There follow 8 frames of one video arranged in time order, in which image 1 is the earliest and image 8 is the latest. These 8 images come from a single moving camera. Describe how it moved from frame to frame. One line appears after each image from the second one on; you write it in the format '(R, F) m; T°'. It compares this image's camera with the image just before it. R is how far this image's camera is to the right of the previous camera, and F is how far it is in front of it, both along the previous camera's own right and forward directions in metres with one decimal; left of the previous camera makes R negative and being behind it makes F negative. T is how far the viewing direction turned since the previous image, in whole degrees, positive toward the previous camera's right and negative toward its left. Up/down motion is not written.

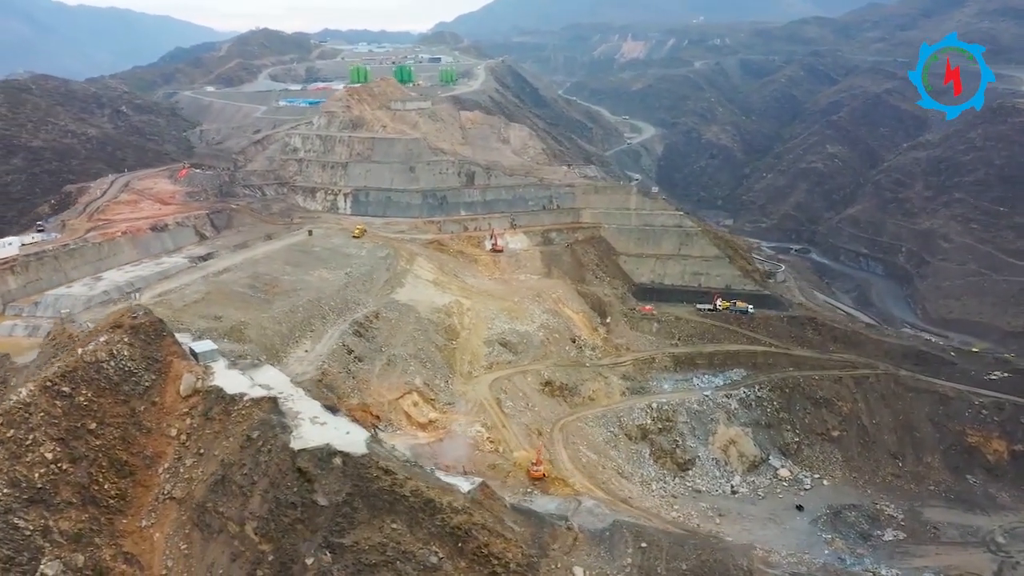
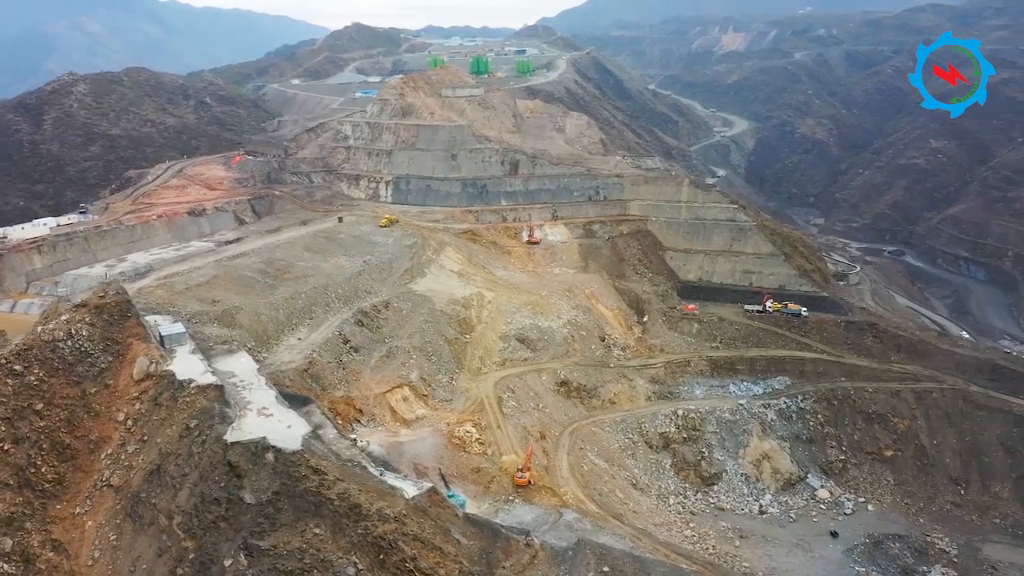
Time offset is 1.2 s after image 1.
(+2.6, +1.7) m; -7°
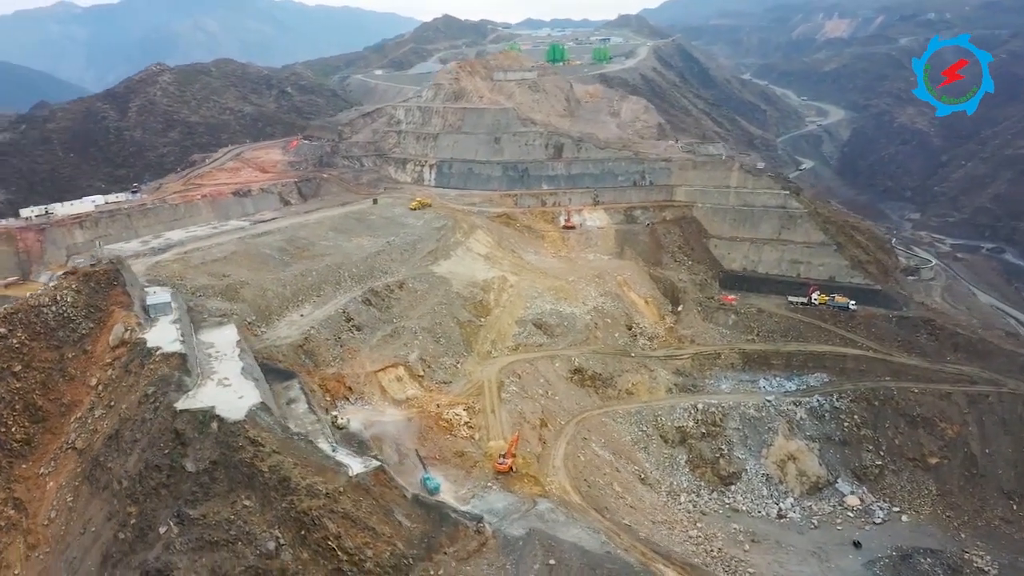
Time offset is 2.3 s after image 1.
(+2.6, +0.9) m; -7°
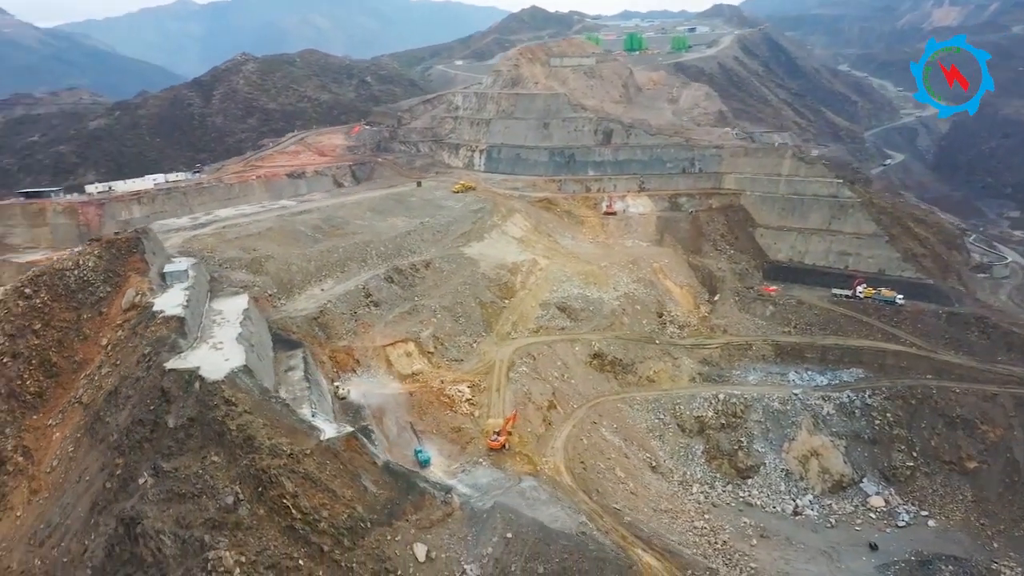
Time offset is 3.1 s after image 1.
(+2.1, +0.2) m; -7°
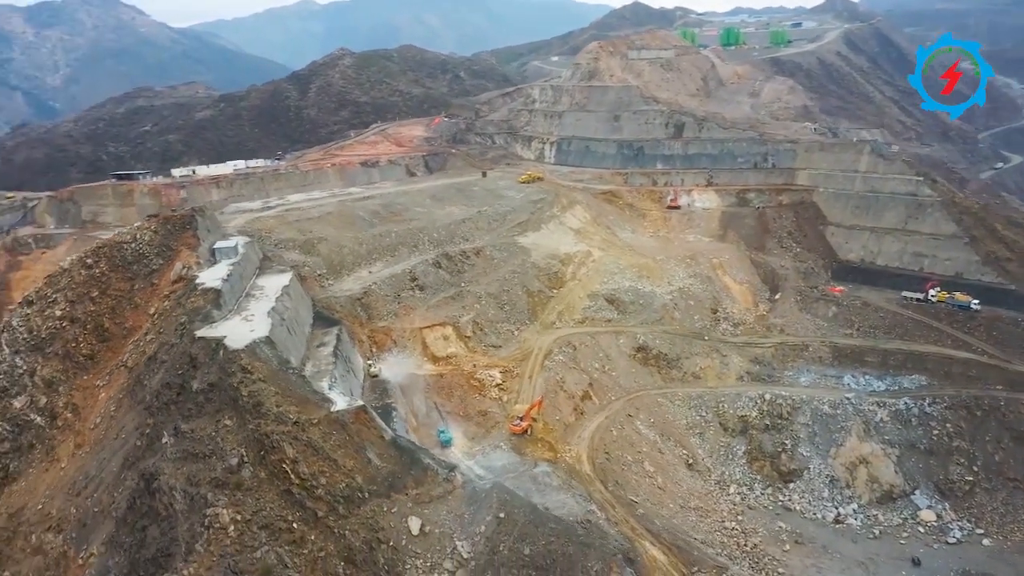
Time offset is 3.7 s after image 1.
(+1.7, +0.1) m; -7°
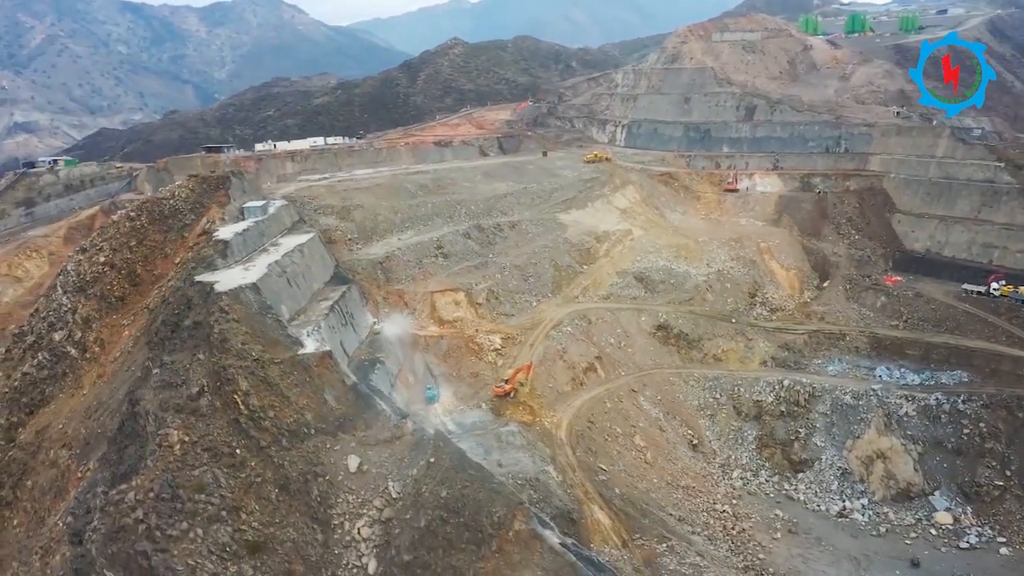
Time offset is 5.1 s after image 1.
(+3.4, 0.0) m; -10°
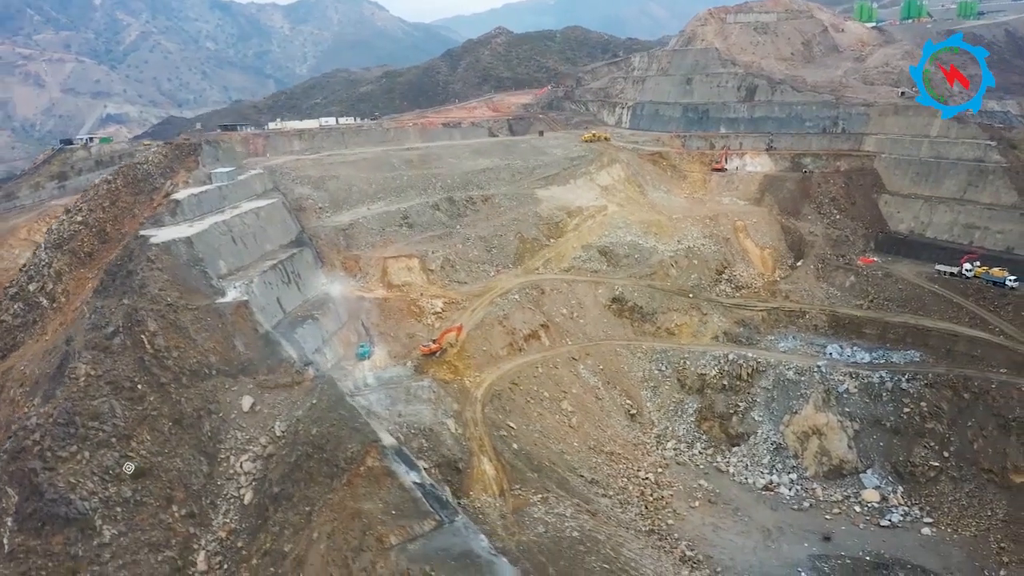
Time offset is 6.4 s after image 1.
(+3.5, -0.2) m; -6°
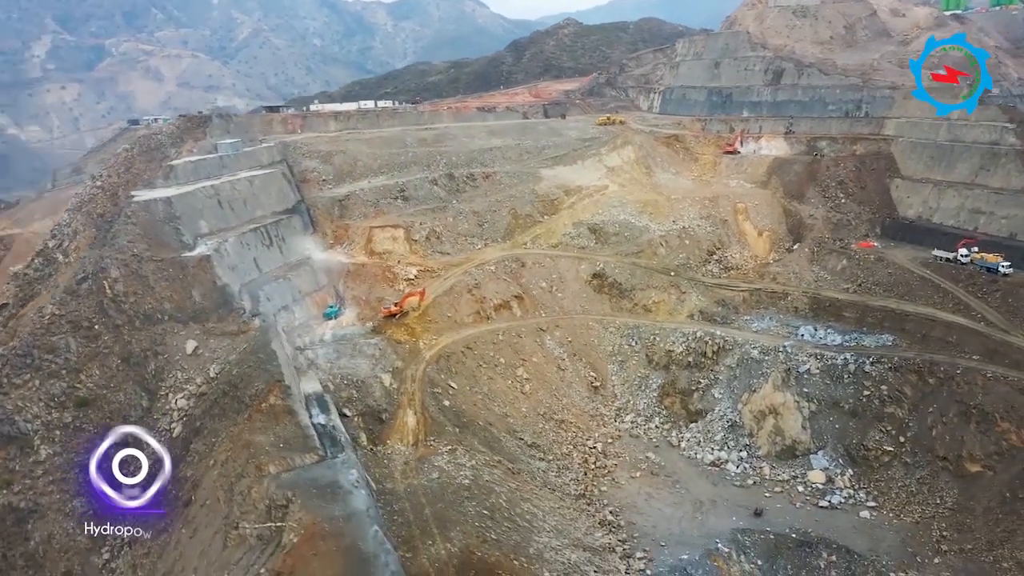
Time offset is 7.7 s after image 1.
(+3.4, -0.2) m; -7°
